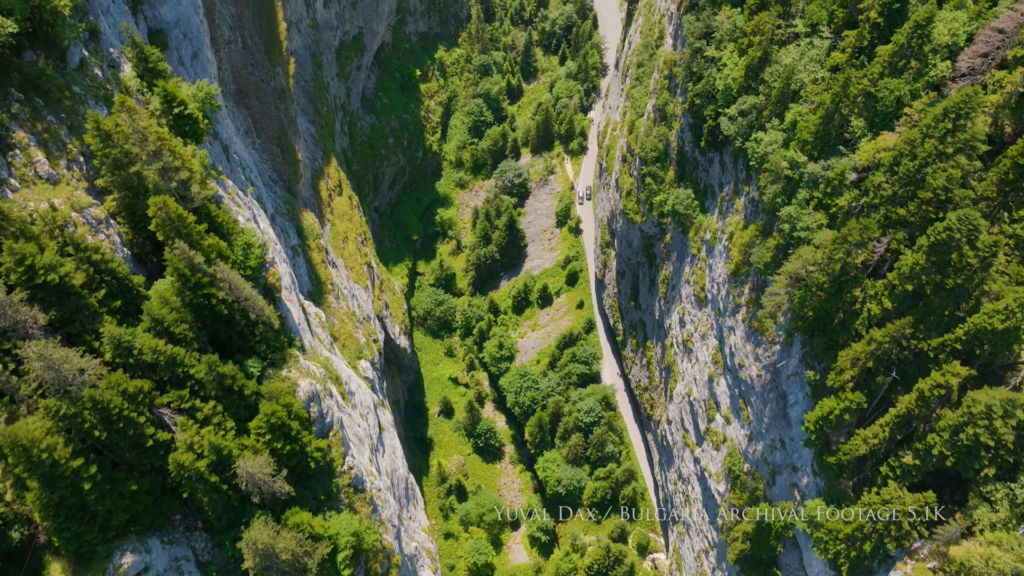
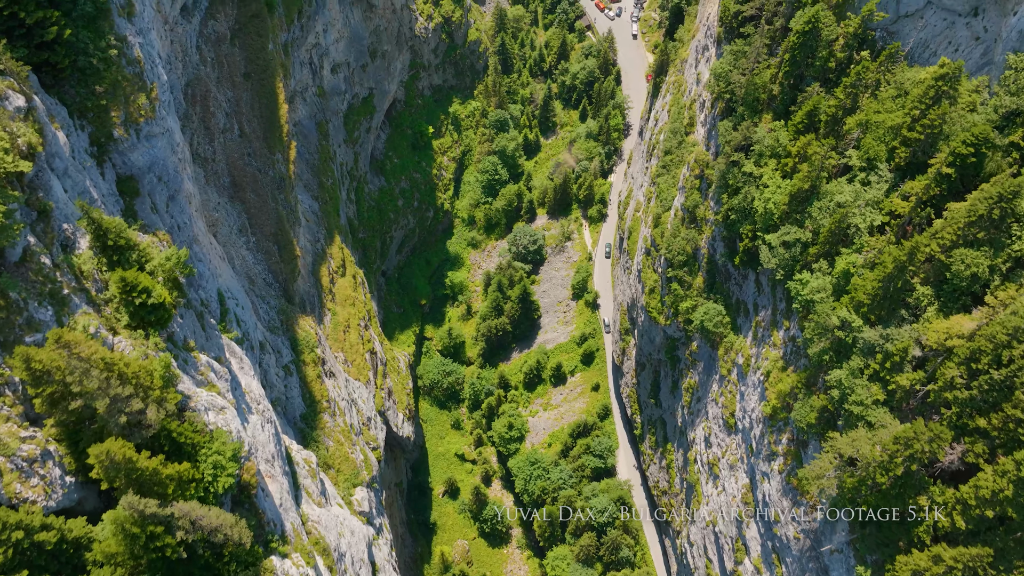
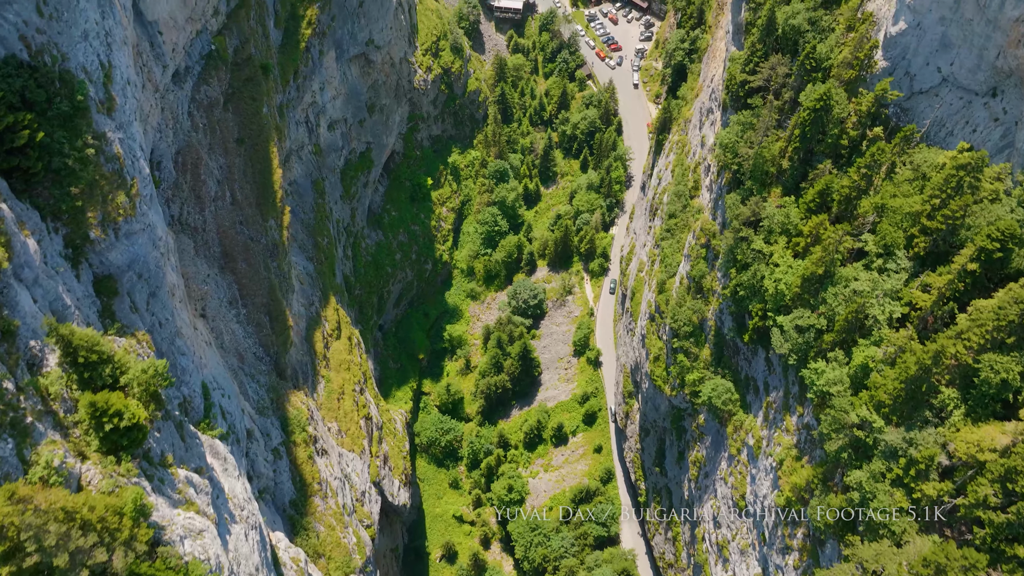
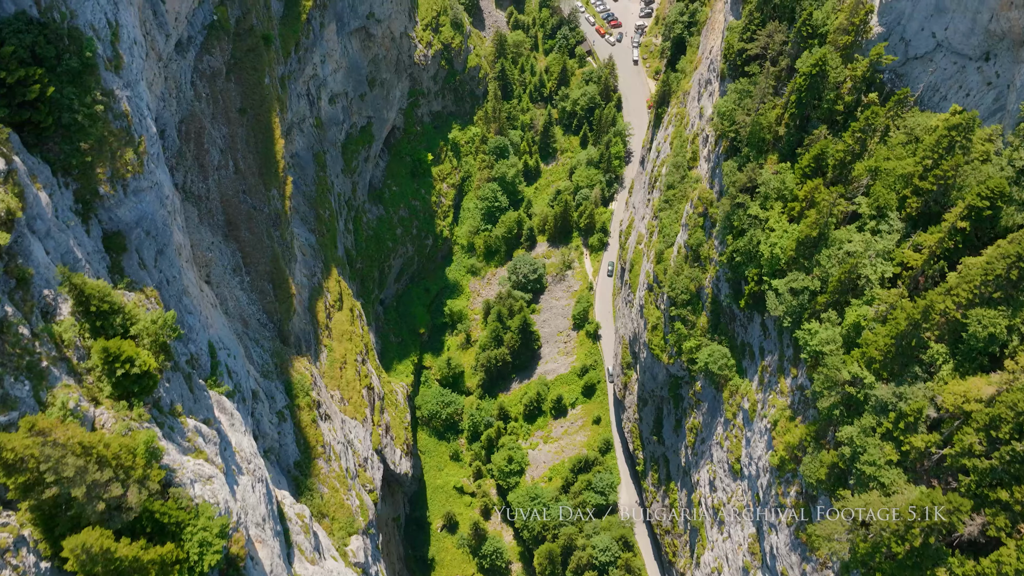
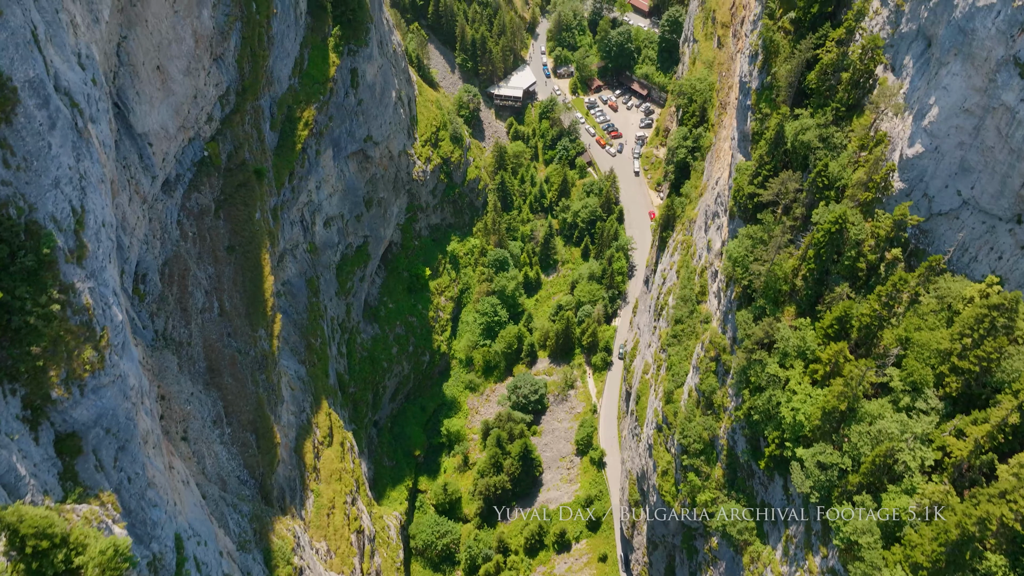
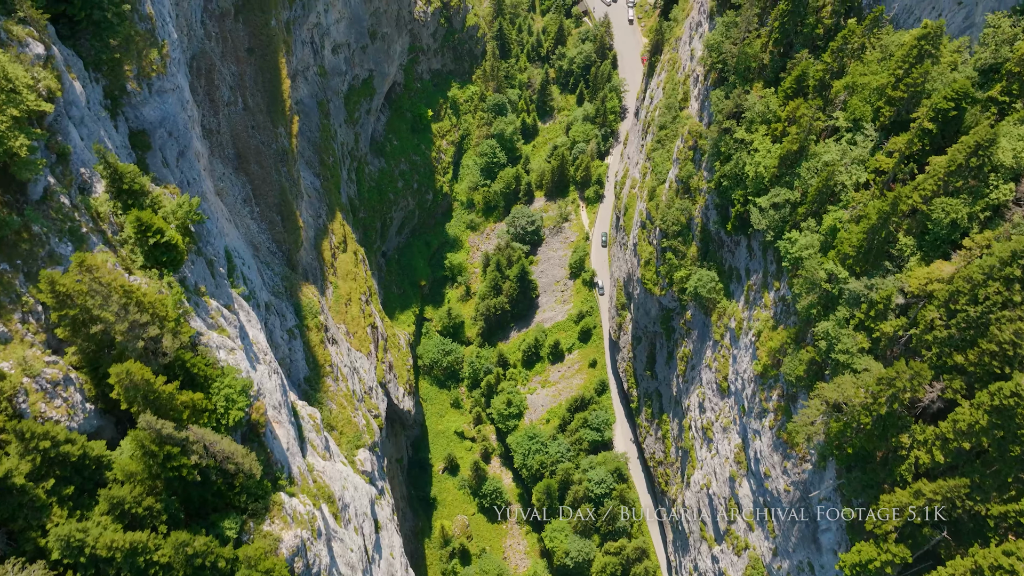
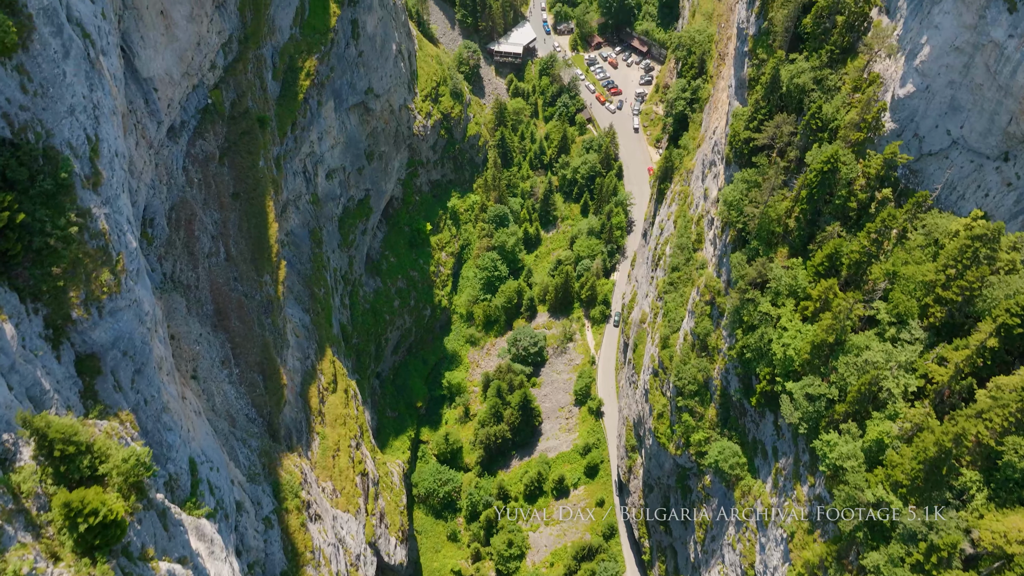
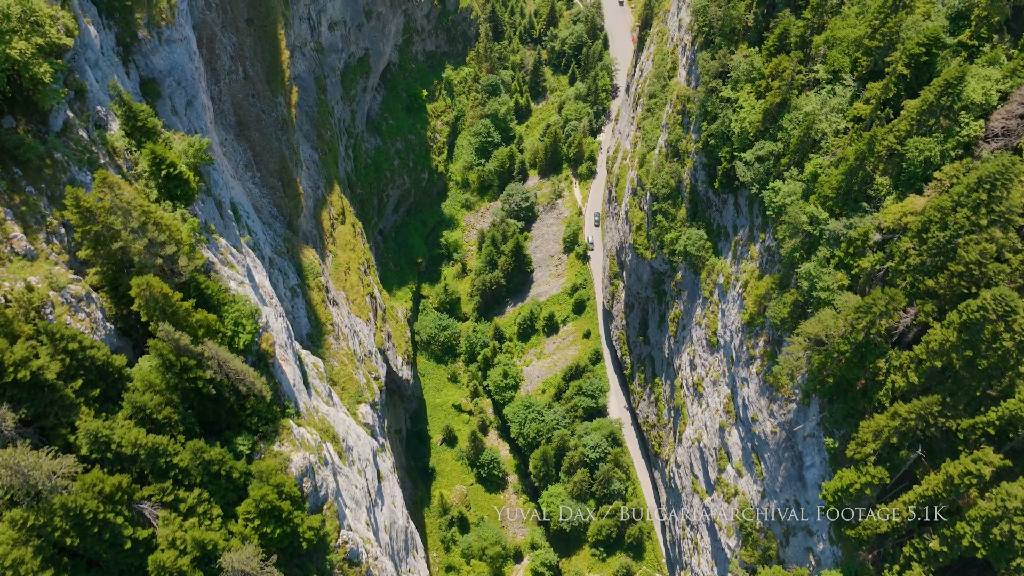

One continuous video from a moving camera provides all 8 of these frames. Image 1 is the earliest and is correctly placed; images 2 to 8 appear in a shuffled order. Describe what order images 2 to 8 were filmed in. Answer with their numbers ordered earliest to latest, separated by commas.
8, 6, 2, 4, 3, 7, 5
